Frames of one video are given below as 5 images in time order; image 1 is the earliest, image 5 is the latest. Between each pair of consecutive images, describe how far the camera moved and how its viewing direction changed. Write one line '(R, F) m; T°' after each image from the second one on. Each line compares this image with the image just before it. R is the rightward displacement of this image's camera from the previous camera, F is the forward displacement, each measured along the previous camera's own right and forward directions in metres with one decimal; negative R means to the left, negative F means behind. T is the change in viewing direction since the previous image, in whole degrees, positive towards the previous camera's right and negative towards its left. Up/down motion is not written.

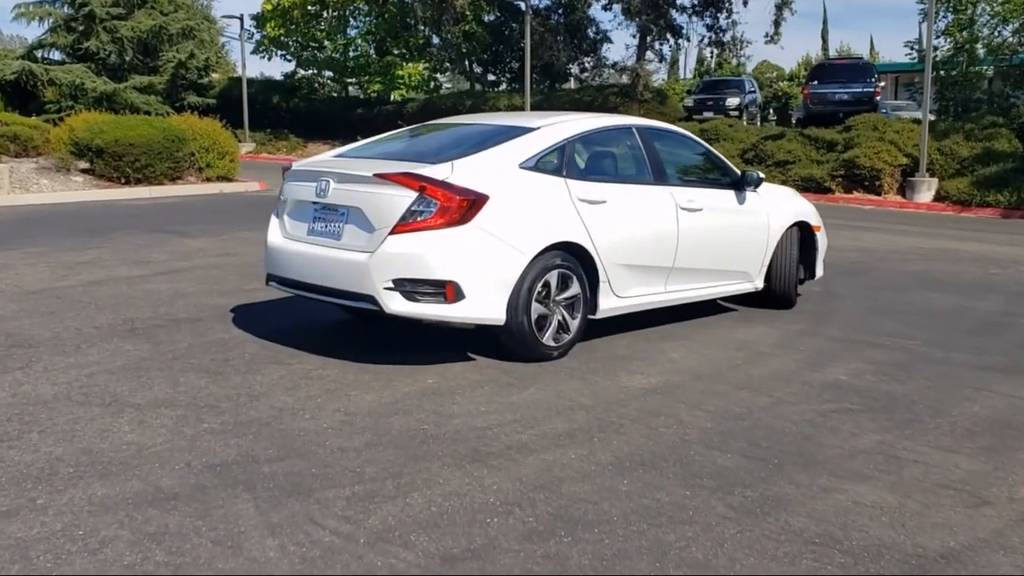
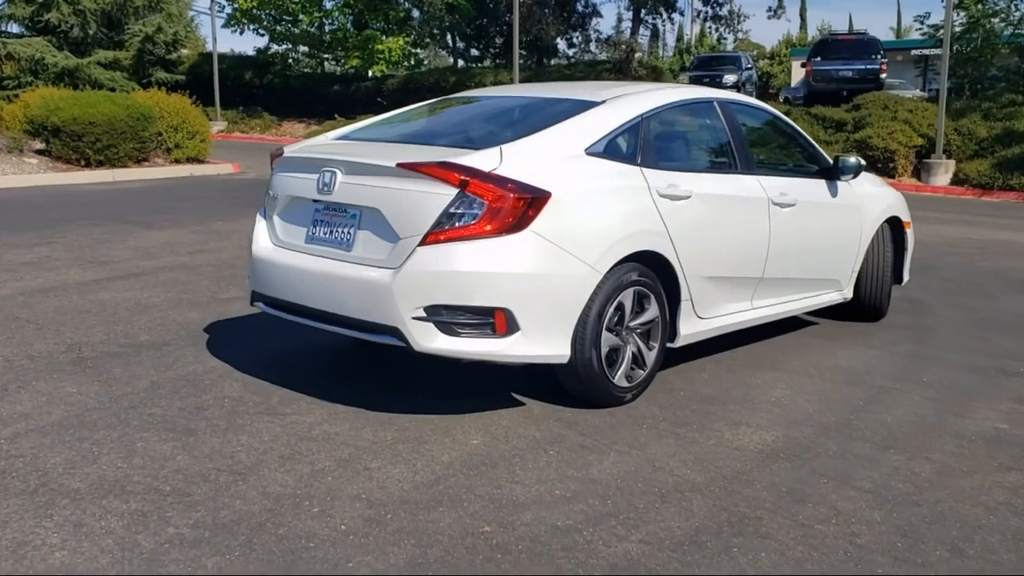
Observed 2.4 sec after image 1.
(-0.5, +1.7) m; +2°
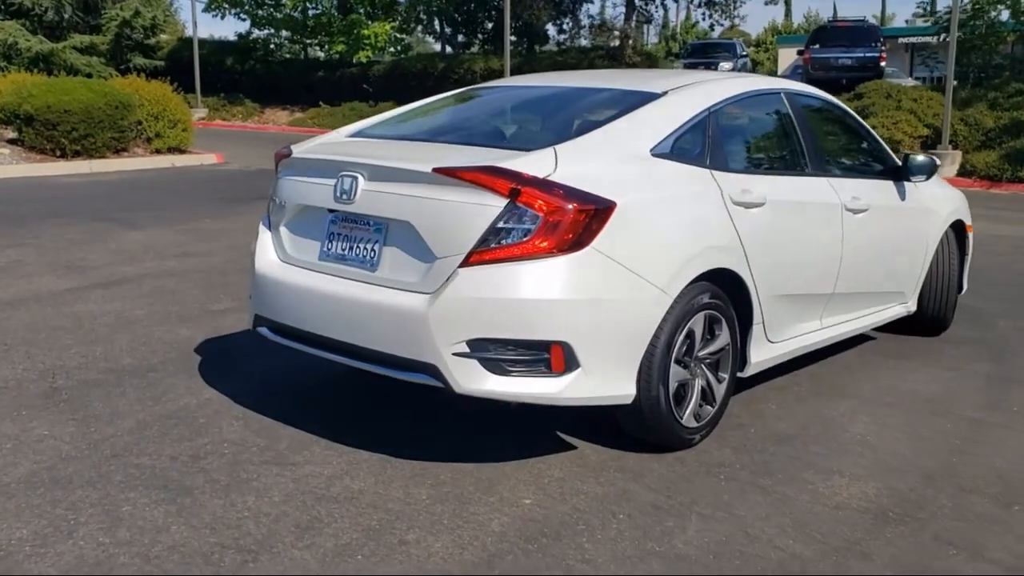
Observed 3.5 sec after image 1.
(-0.3, +0.8) m; +1°
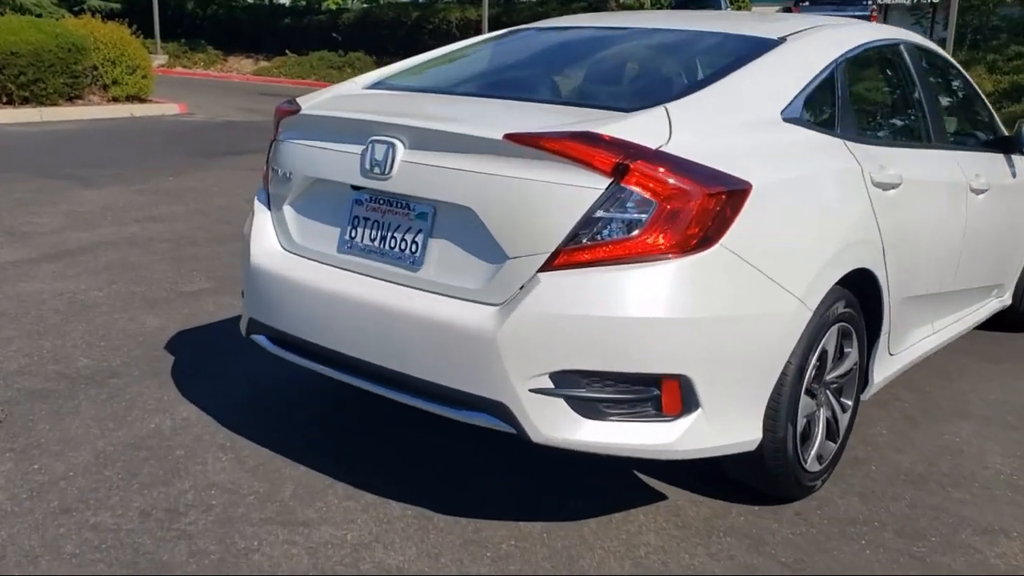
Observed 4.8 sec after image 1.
(-0.4, +1.1) m; +2°
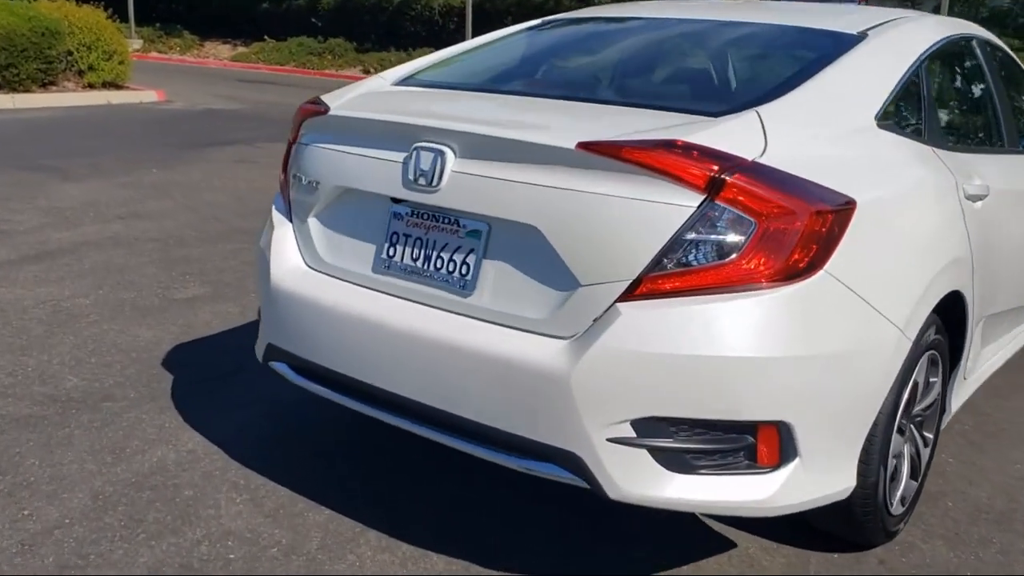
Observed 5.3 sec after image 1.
(-0.3, +0.4) m; +1°
